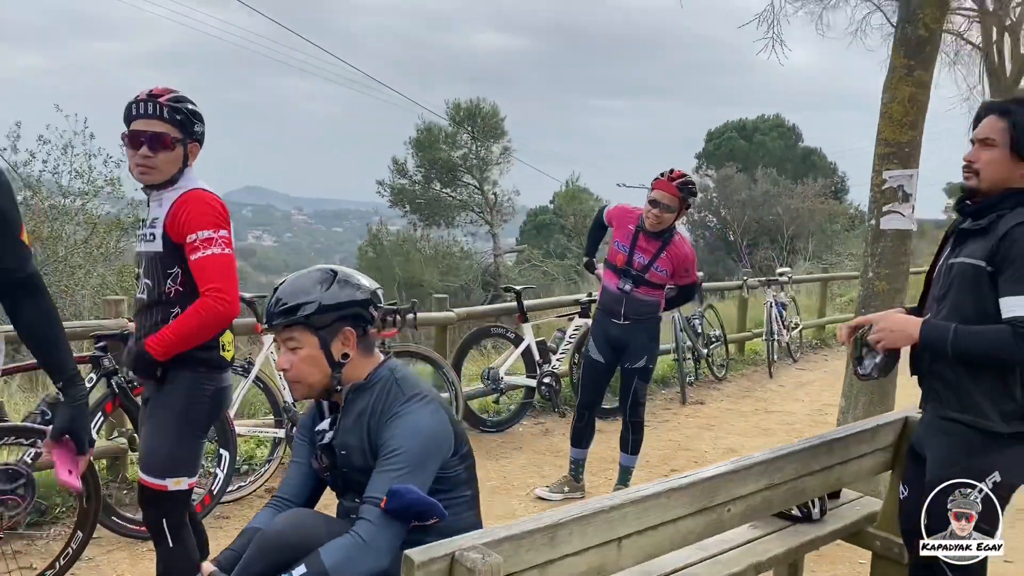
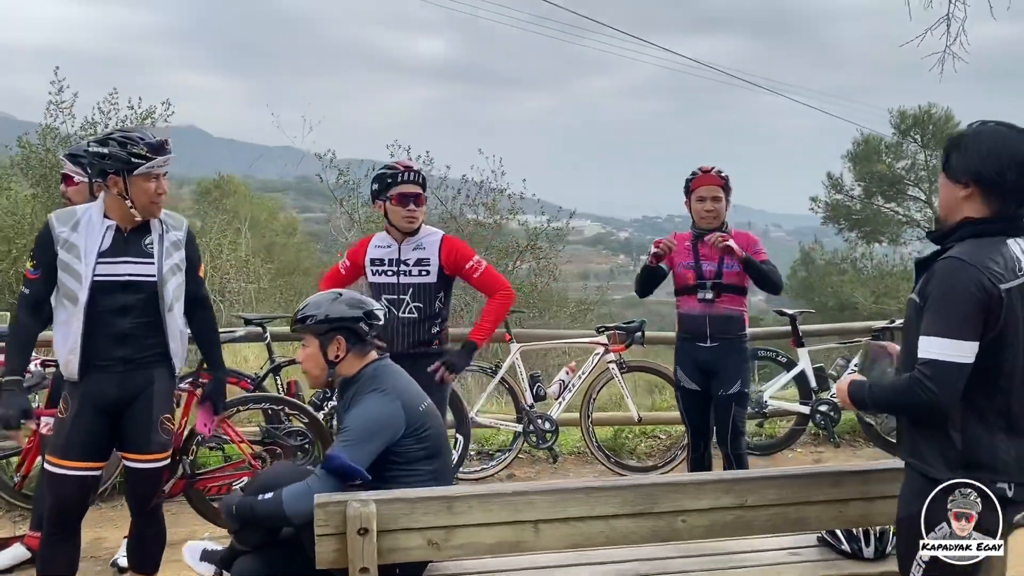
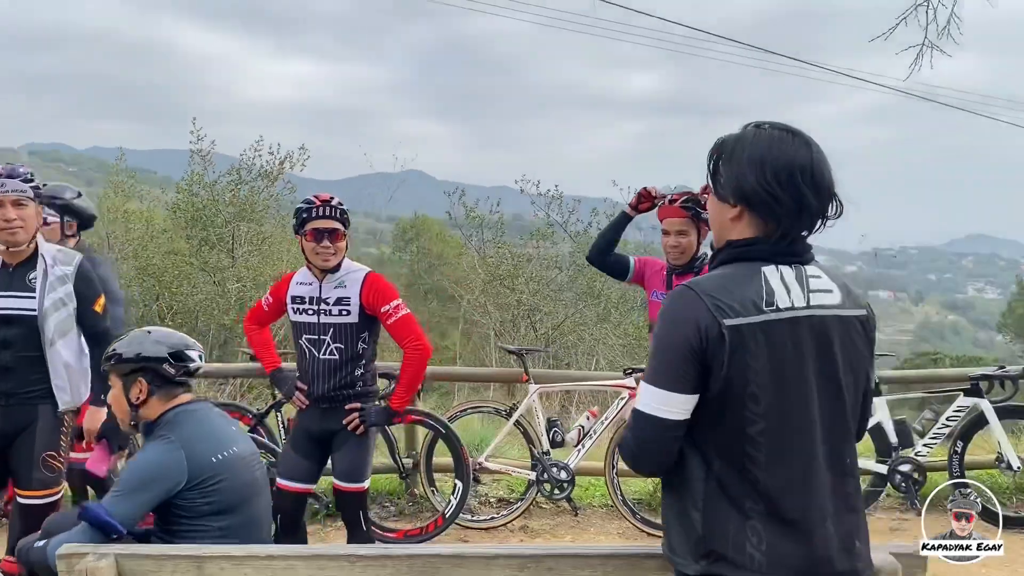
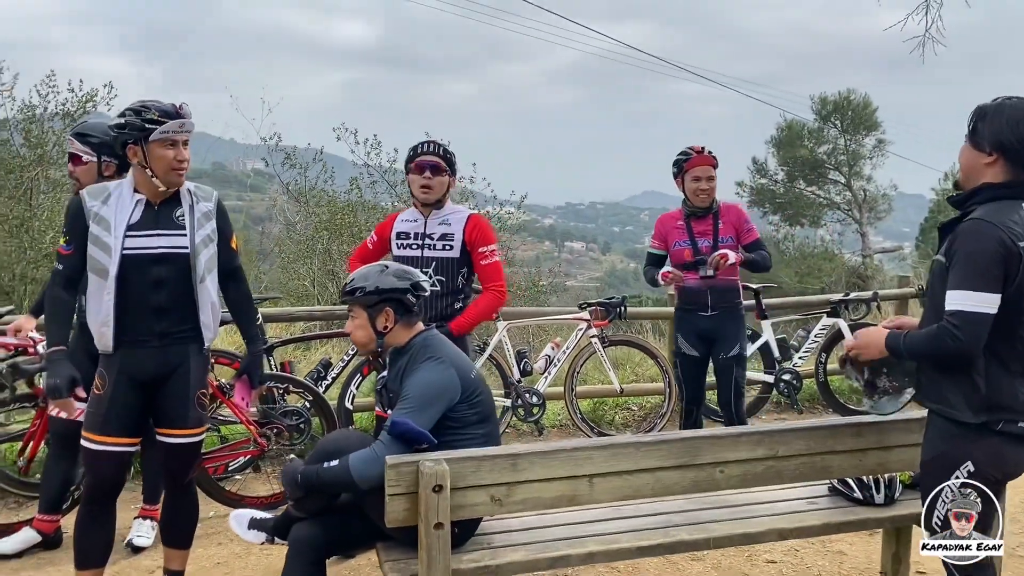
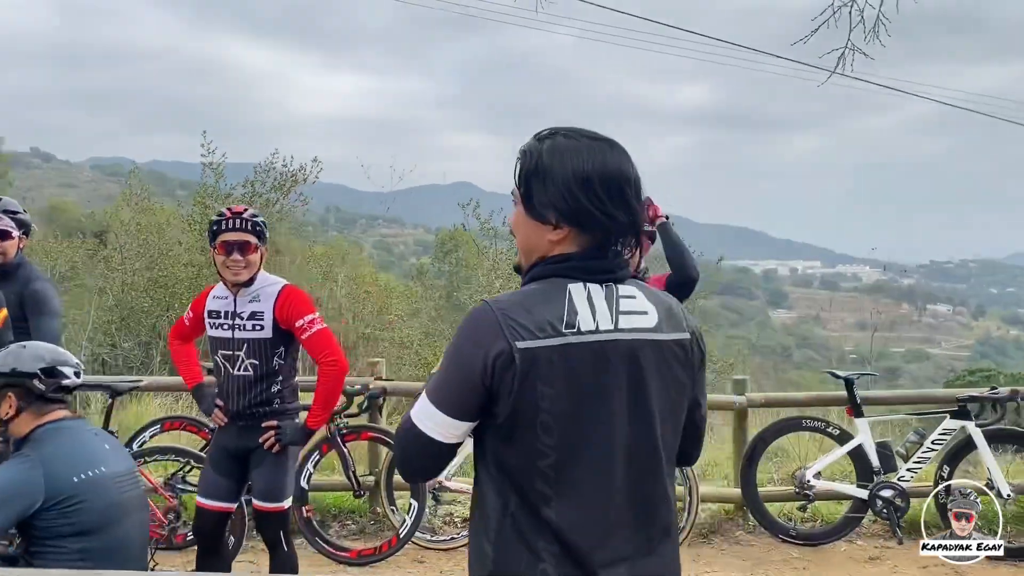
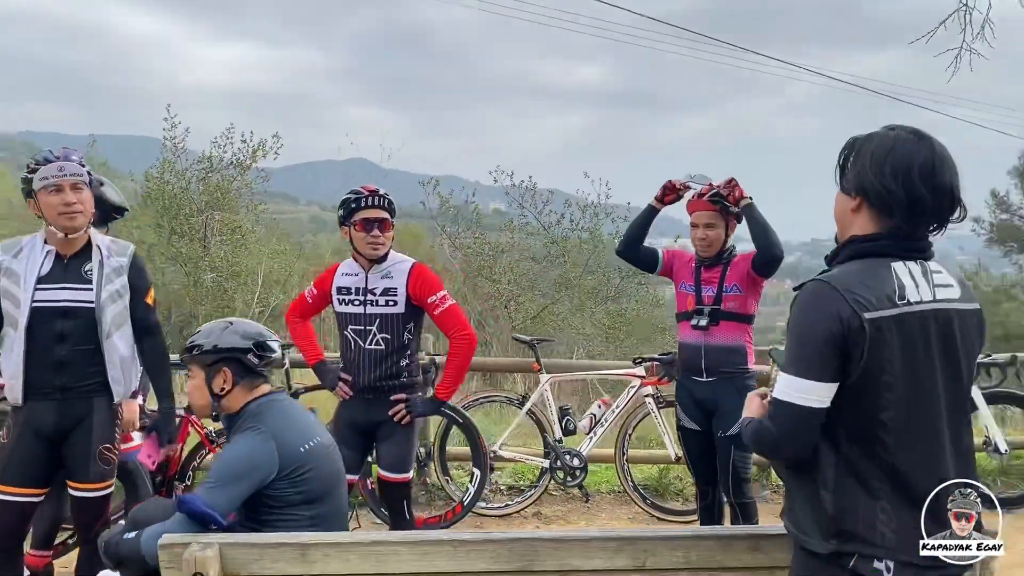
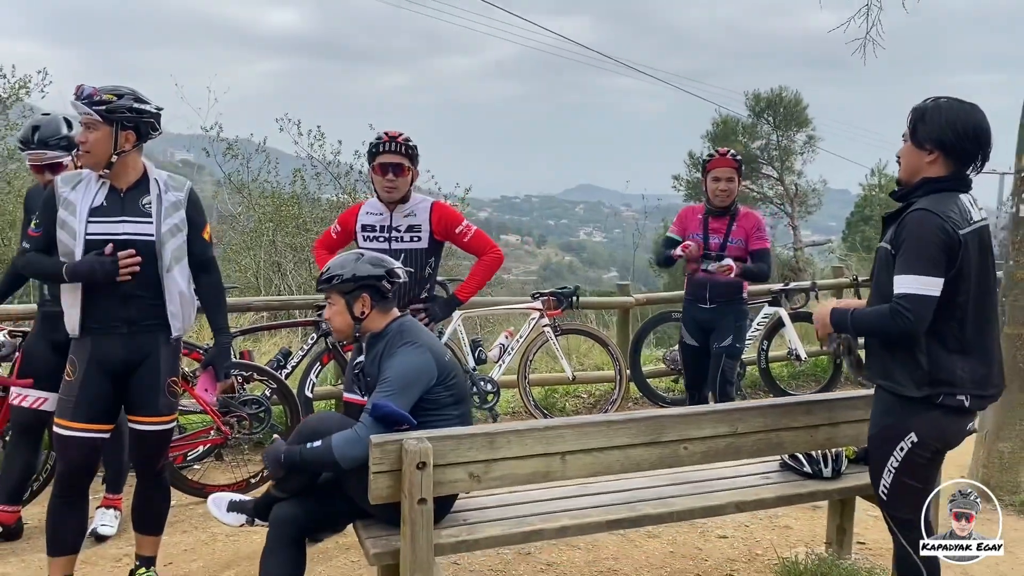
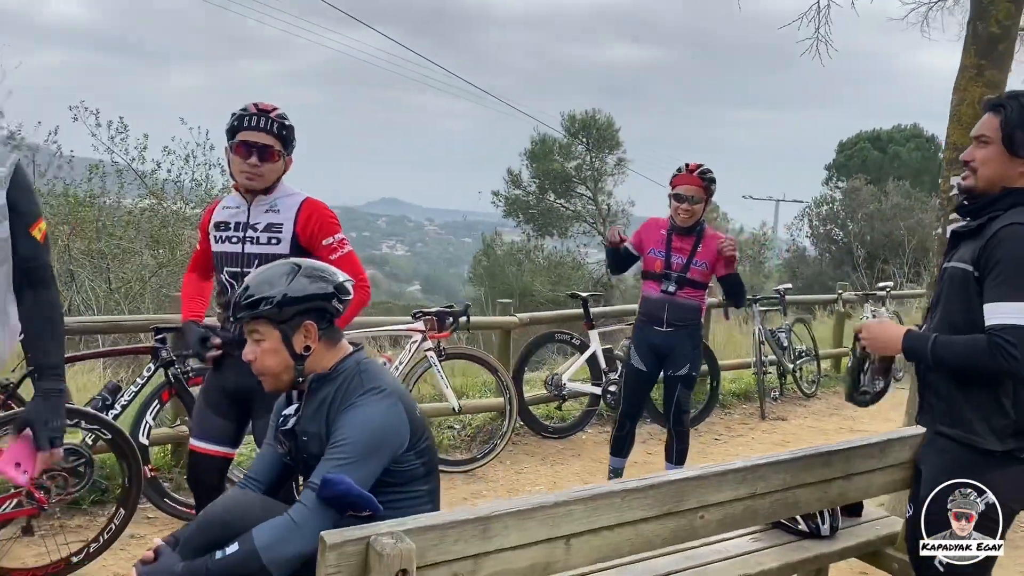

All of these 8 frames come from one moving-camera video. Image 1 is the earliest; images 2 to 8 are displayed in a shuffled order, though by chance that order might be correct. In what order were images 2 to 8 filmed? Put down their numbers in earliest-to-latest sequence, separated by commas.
8, 7, 4, 2, 6, 3, 5
